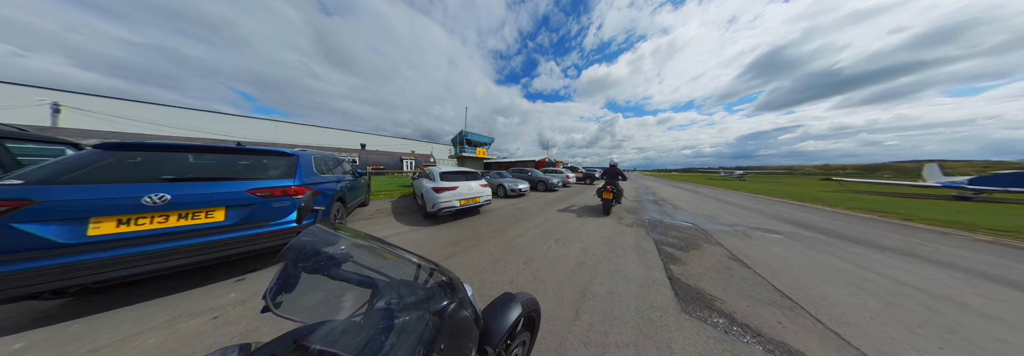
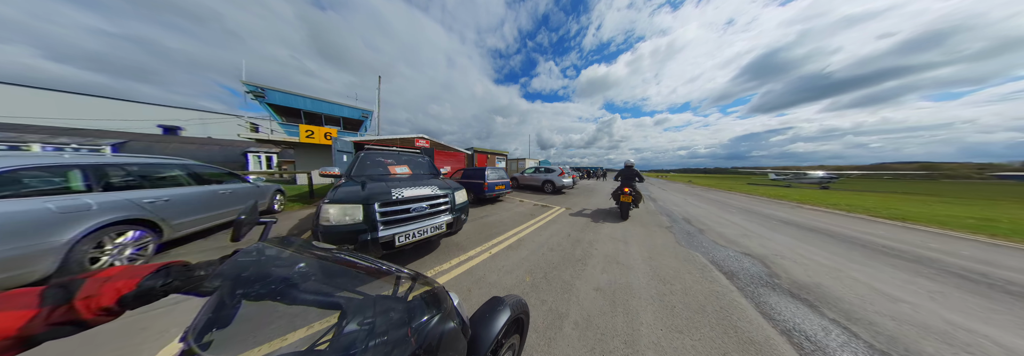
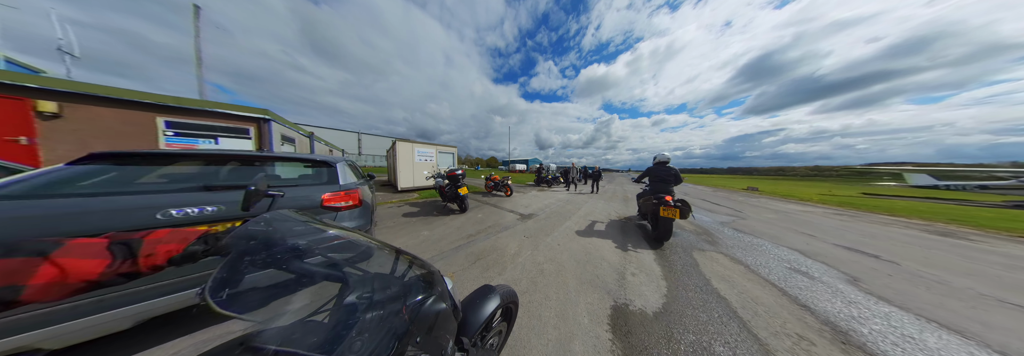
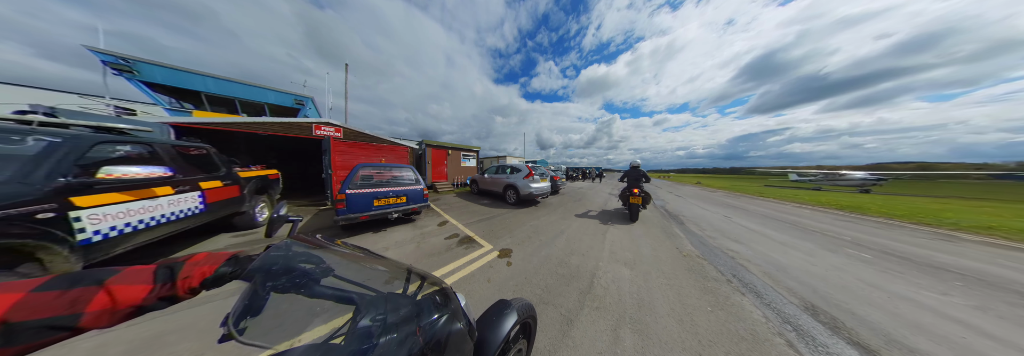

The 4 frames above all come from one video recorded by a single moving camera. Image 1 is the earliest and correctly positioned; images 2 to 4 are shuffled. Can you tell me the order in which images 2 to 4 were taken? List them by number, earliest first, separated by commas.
2, 4, 3
